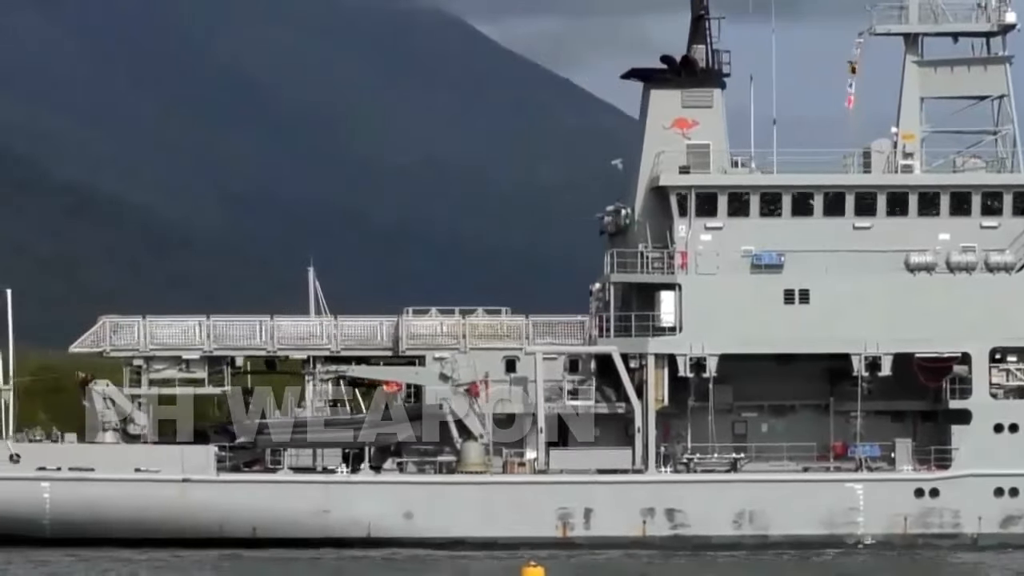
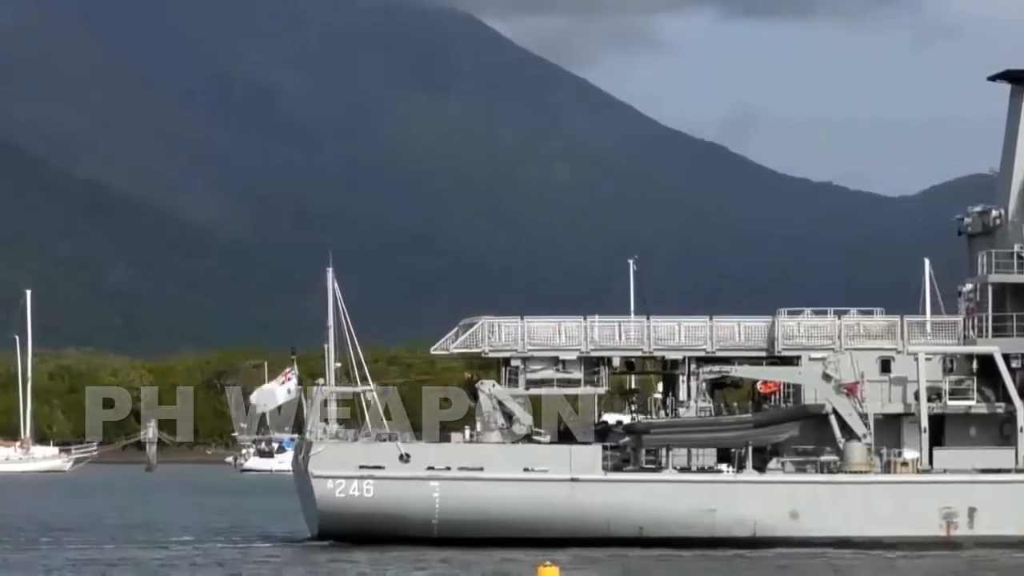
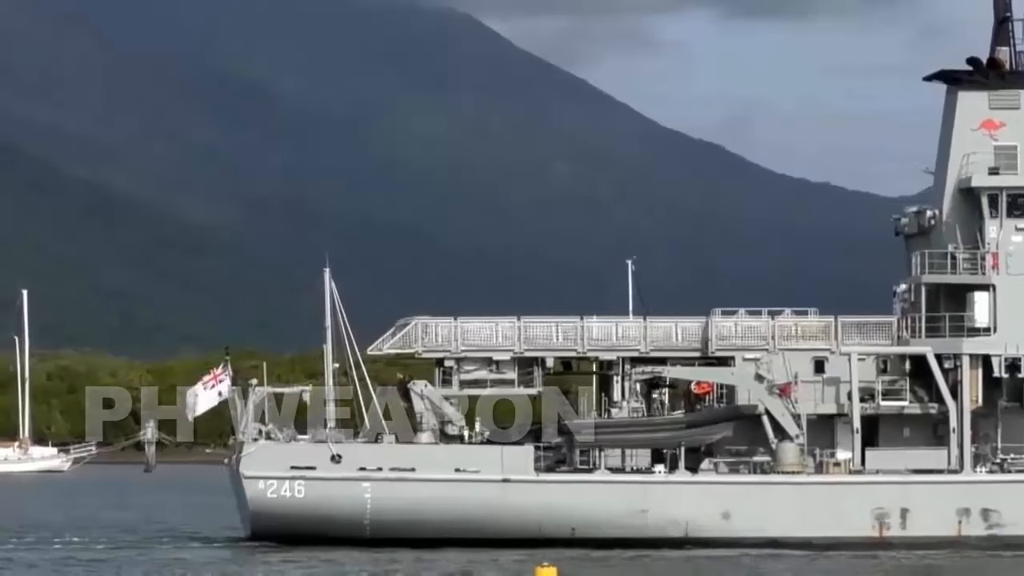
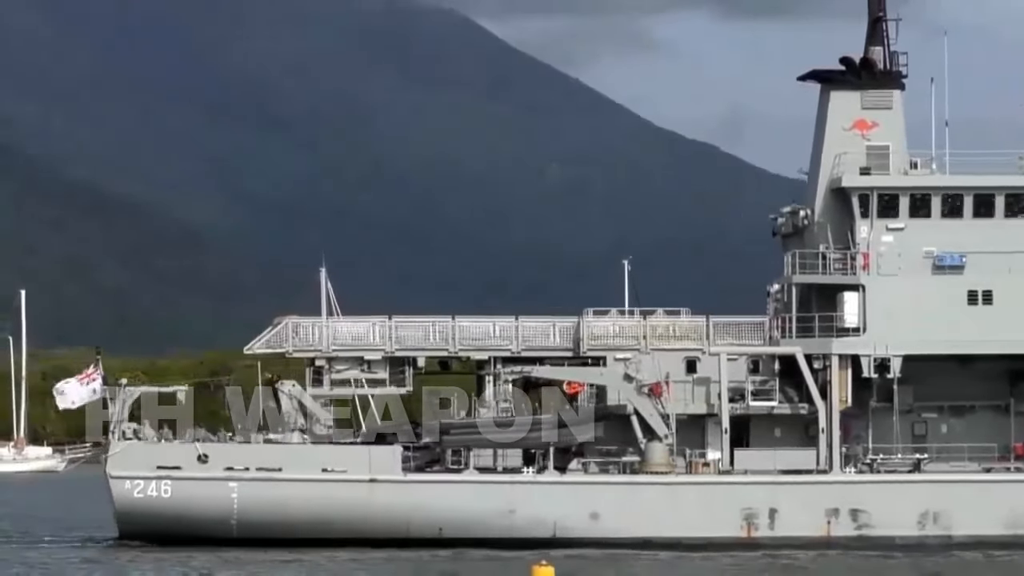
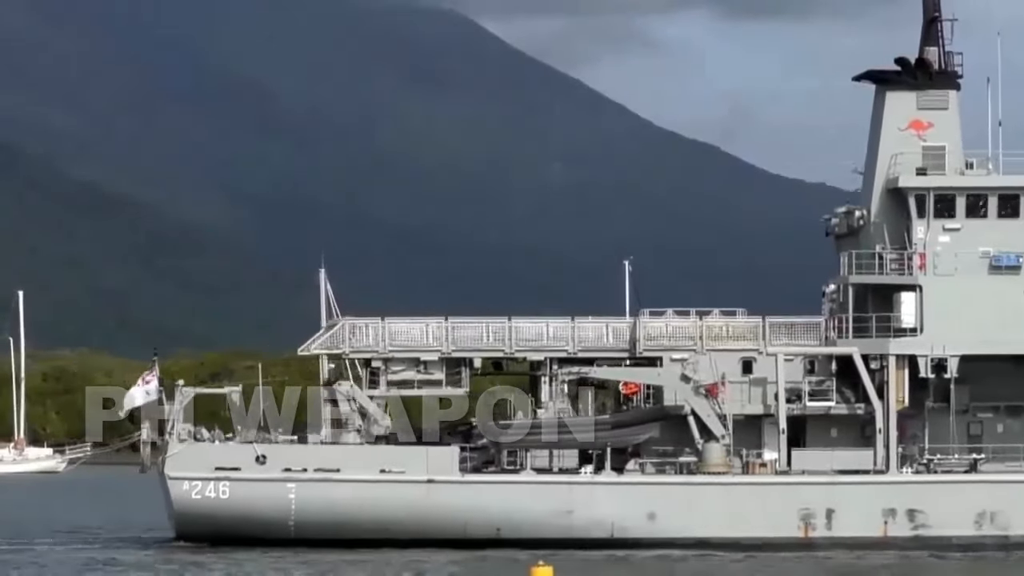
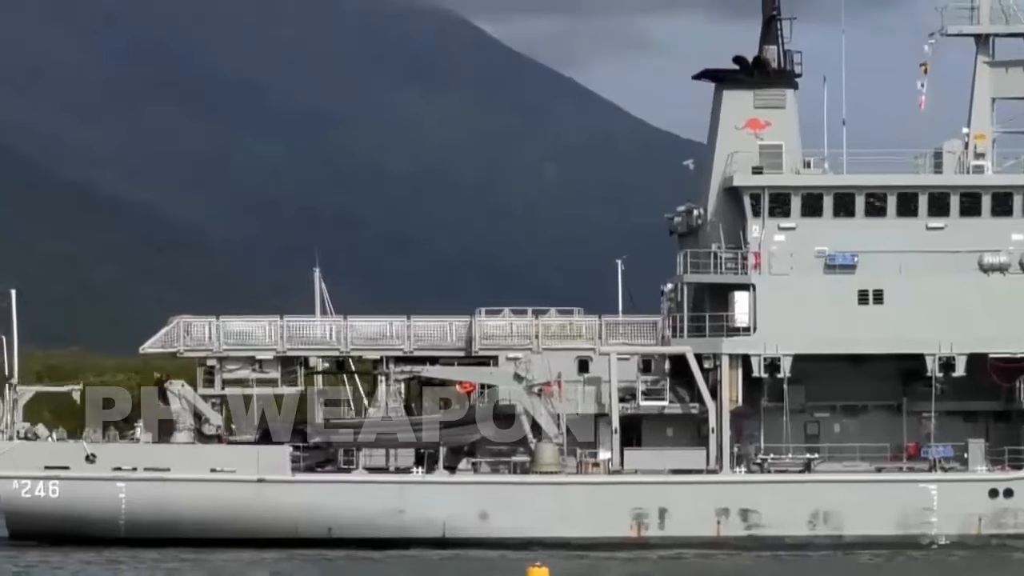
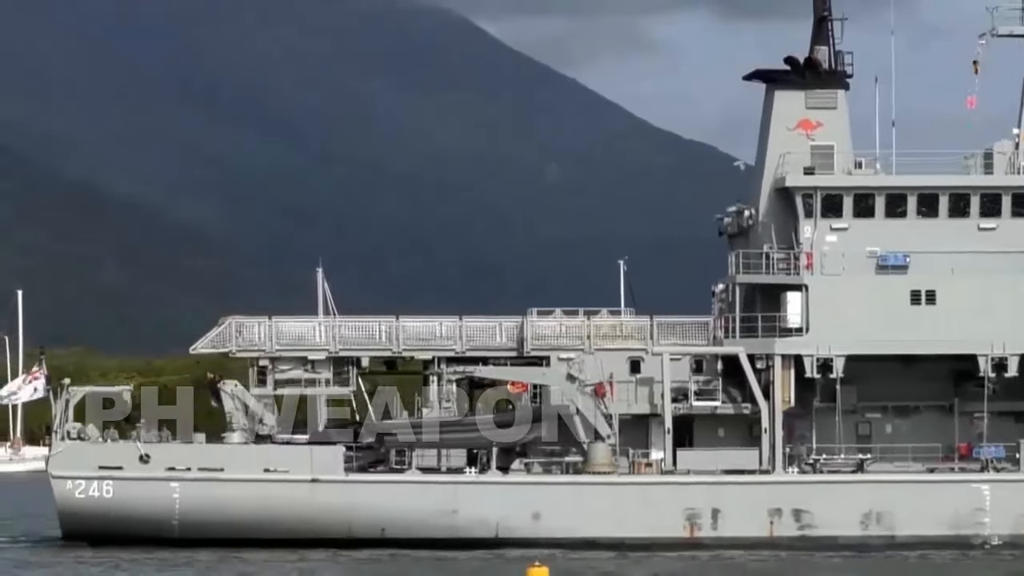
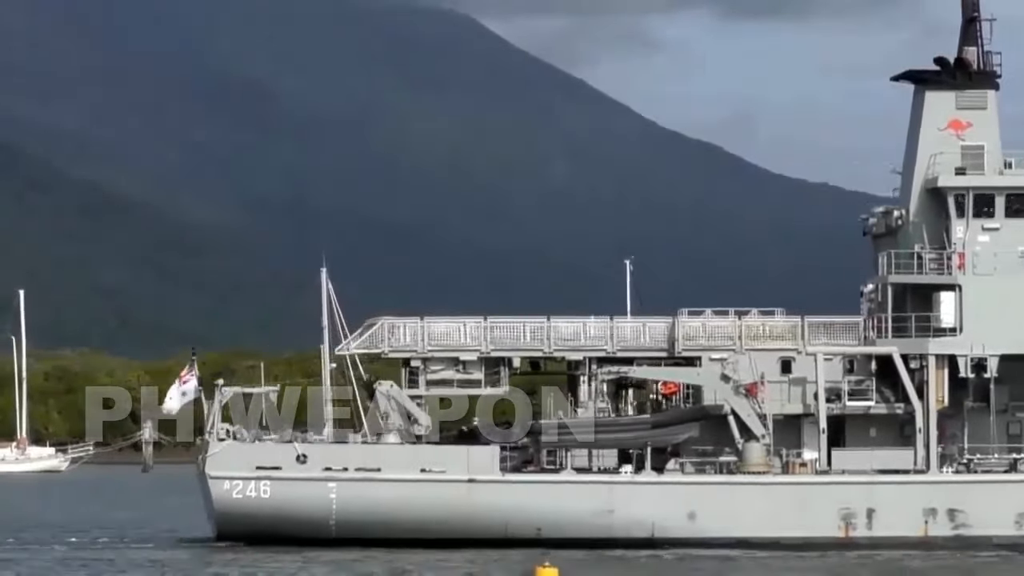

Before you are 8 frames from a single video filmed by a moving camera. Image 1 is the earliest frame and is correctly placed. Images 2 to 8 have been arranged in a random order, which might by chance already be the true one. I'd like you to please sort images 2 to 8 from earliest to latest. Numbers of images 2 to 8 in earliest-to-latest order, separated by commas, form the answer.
6, 7, 4, 5, 8, 3, 2
